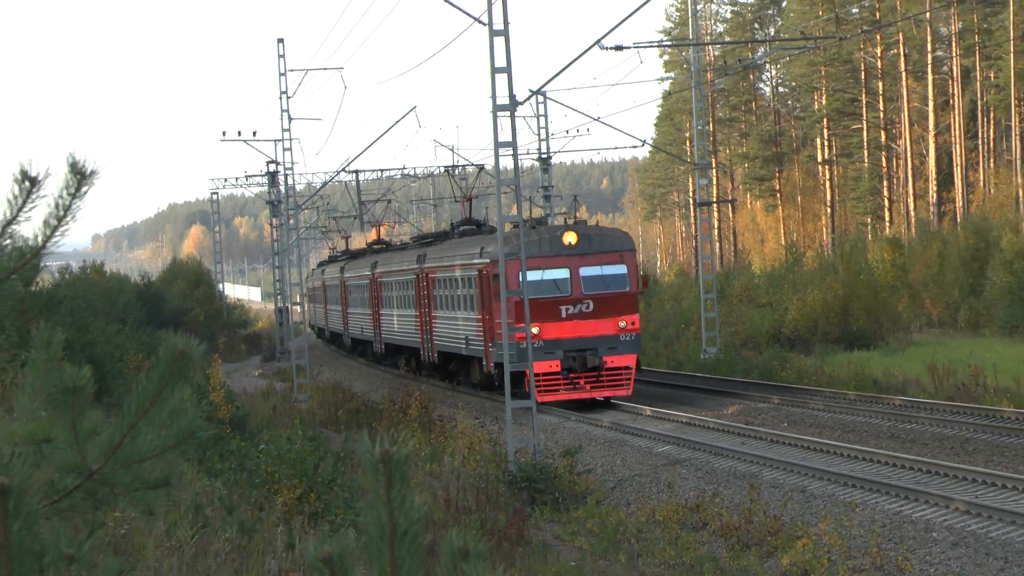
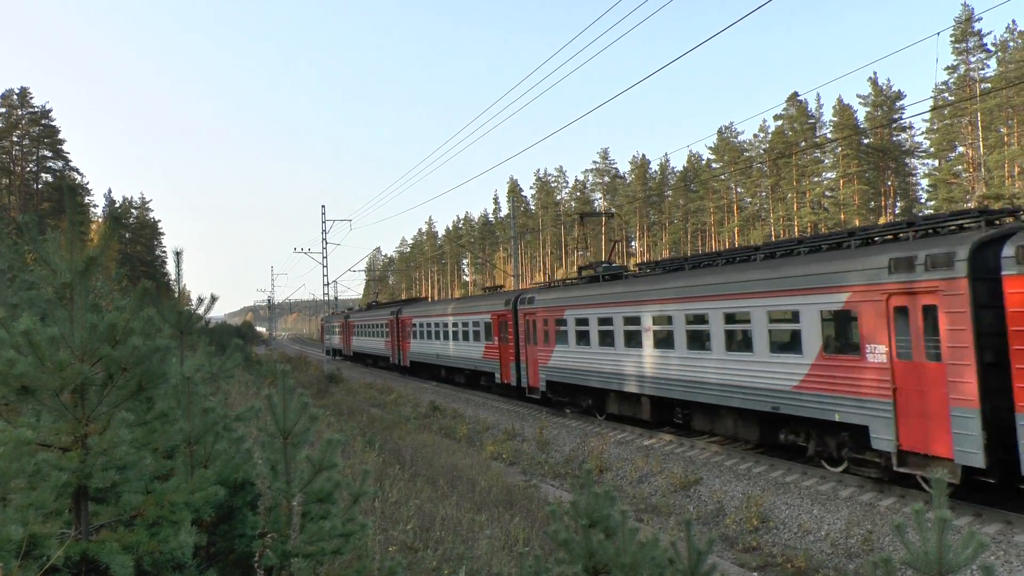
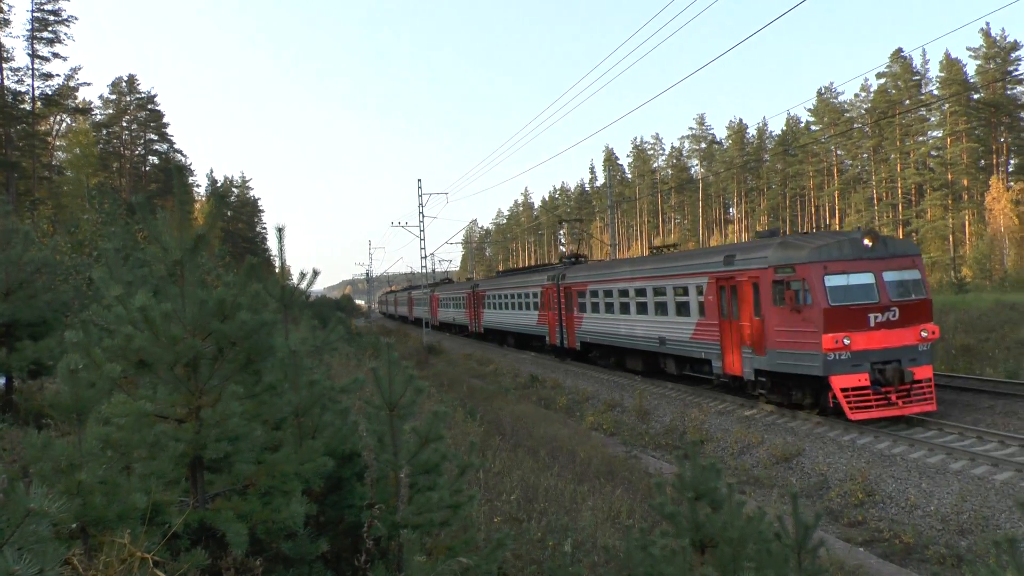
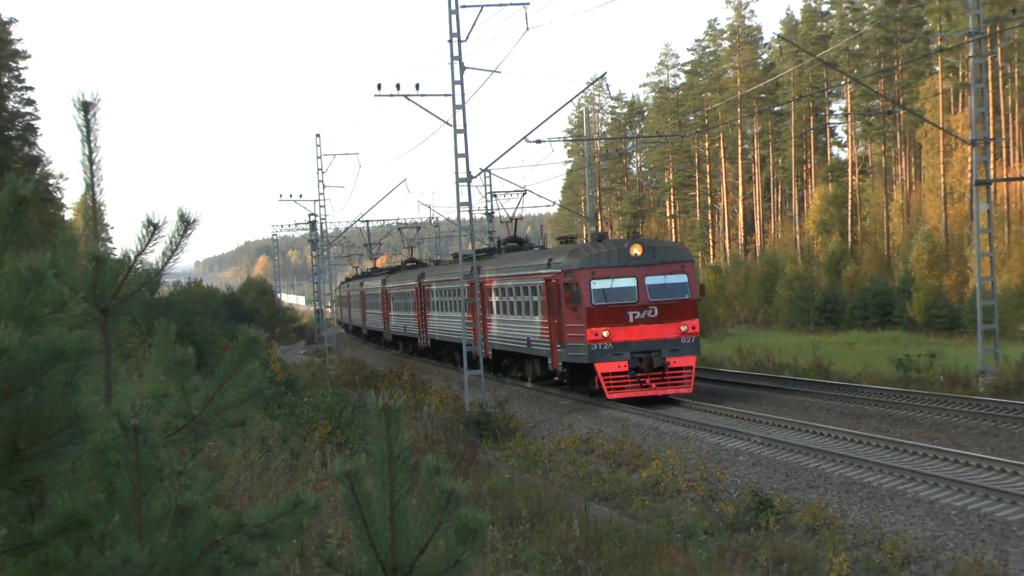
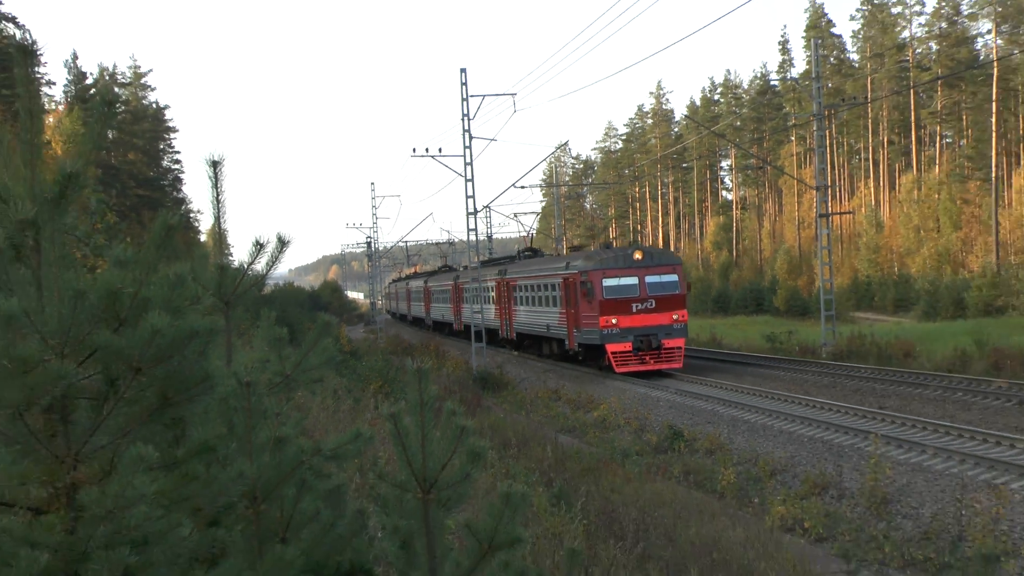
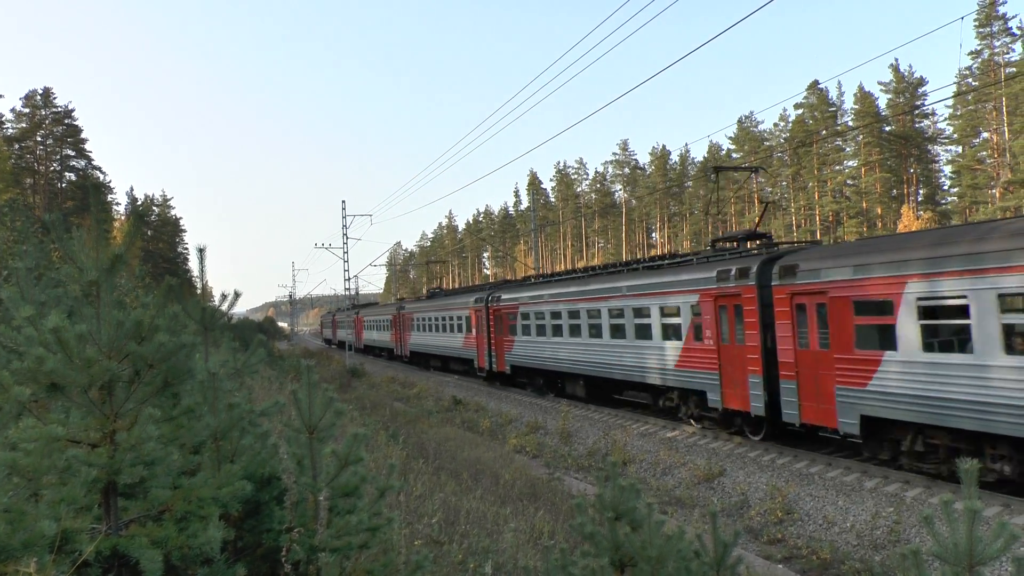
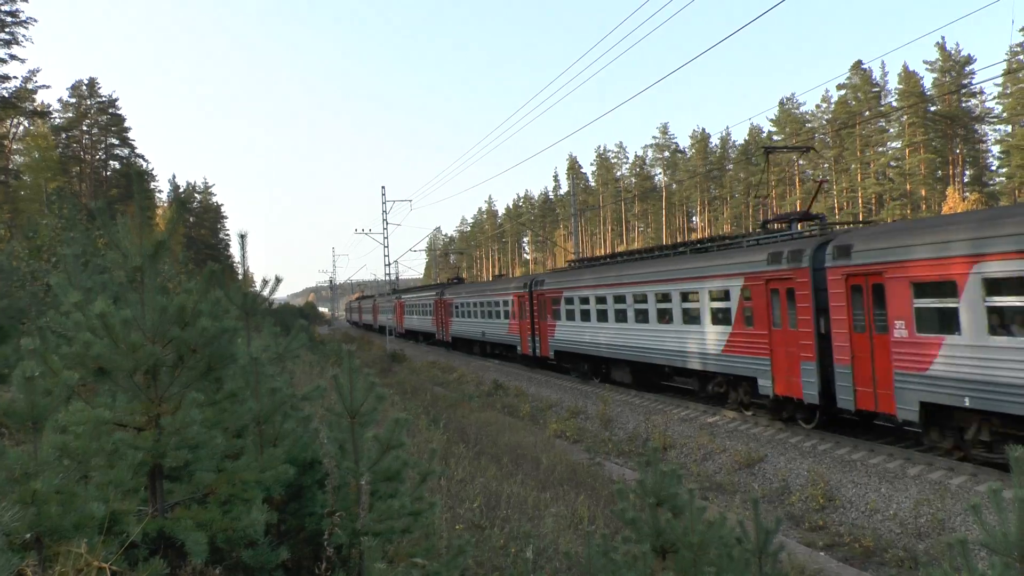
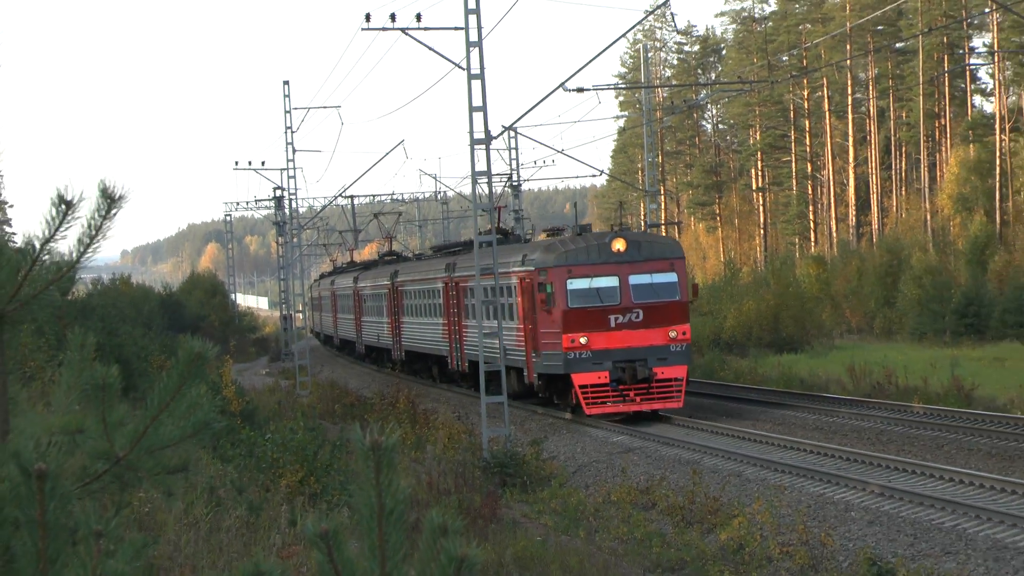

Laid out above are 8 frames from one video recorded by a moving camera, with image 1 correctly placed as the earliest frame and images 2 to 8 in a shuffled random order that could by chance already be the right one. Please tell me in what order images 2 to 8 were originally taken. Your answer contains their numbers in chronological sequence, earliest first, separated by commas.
8, 4, 5, 3, 7, 6, 2
